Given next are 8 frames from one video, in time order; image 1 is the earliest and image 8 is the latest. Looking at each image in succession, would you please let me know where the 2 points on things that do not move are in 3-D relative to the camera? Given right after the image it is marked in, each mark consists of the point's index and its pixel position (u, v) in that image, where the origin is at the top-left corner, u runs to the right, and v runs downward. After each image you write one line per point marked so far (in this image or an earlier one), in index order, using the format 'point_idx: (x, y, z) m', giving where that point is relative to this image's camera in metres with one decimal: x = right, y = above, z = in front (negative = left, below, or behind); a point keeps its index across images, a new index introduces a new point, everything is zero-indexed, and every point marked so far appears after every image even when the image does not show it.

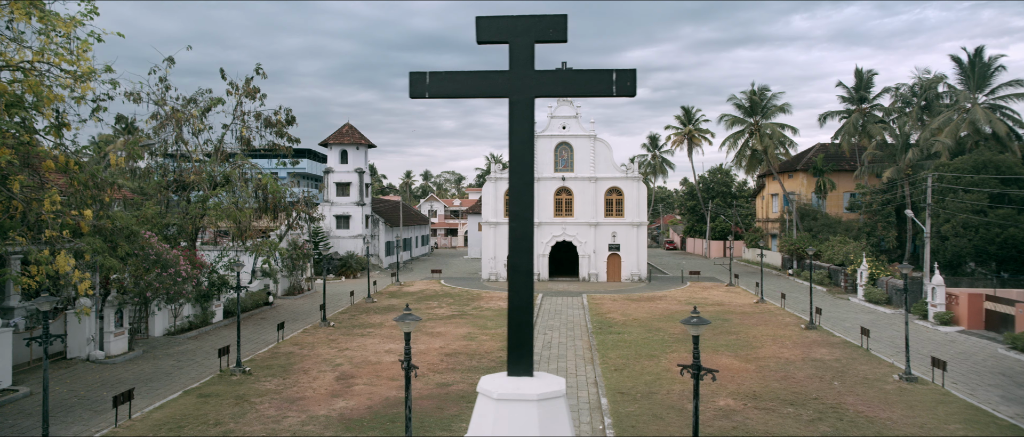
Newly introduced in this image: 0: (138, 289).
0: (-8.6, -1.6, +14.8) m
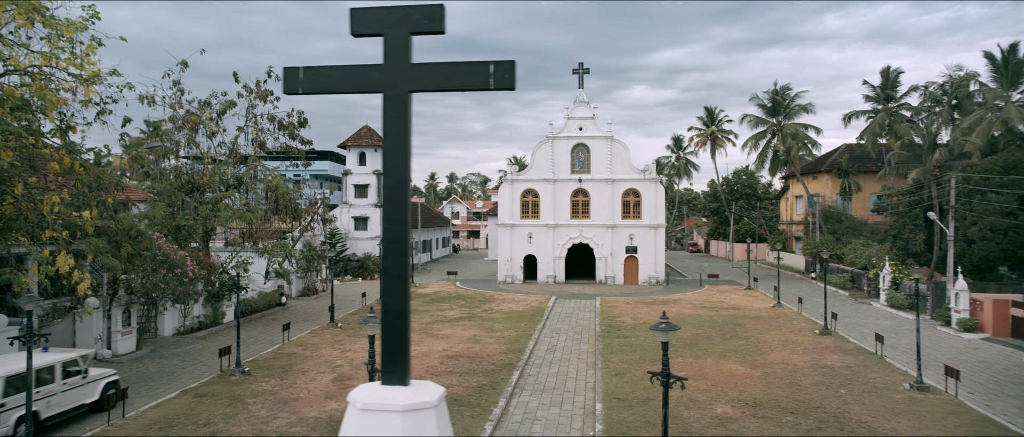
0: (-8.6, -1.6, +15.0) m
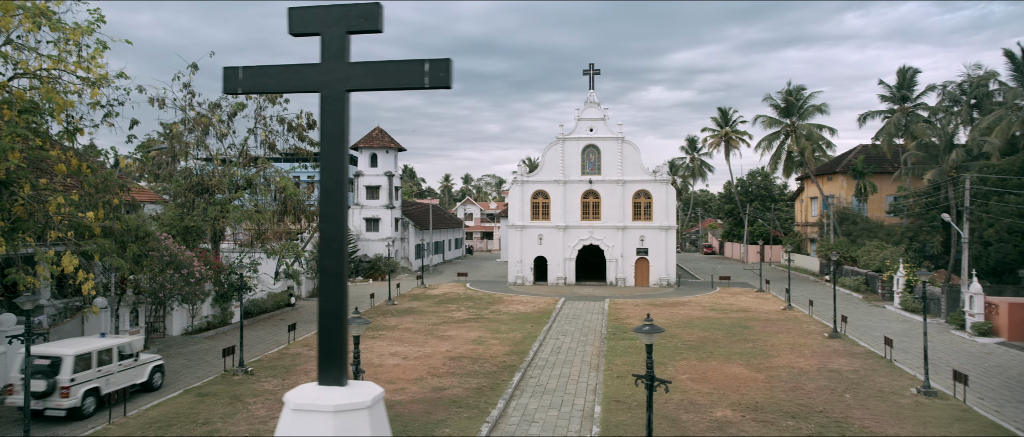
0: (-8.5, -1.6, +15.2) m
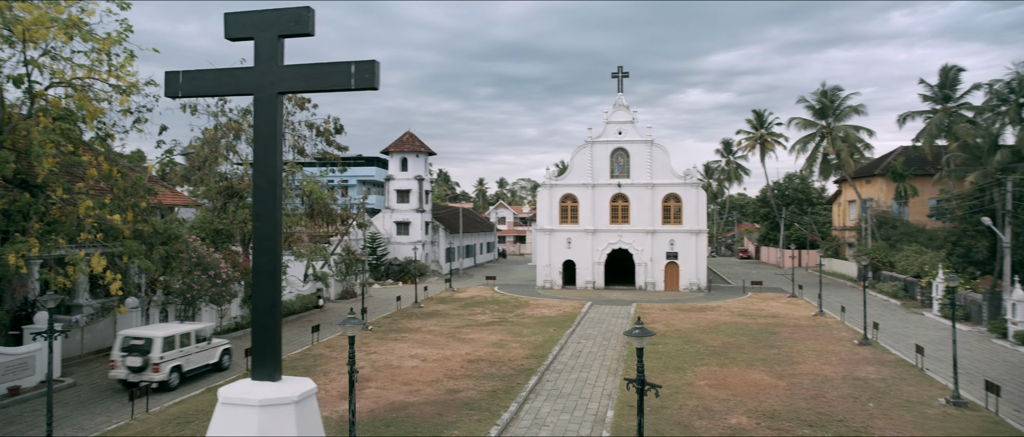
0: (-8.0, -1.7, +15.6) m
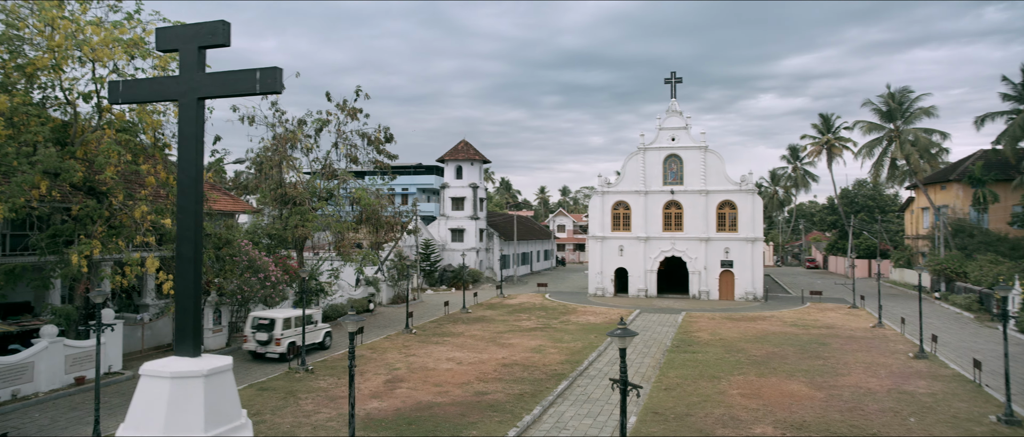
0: (-7.1, -1.9, +16.5) m
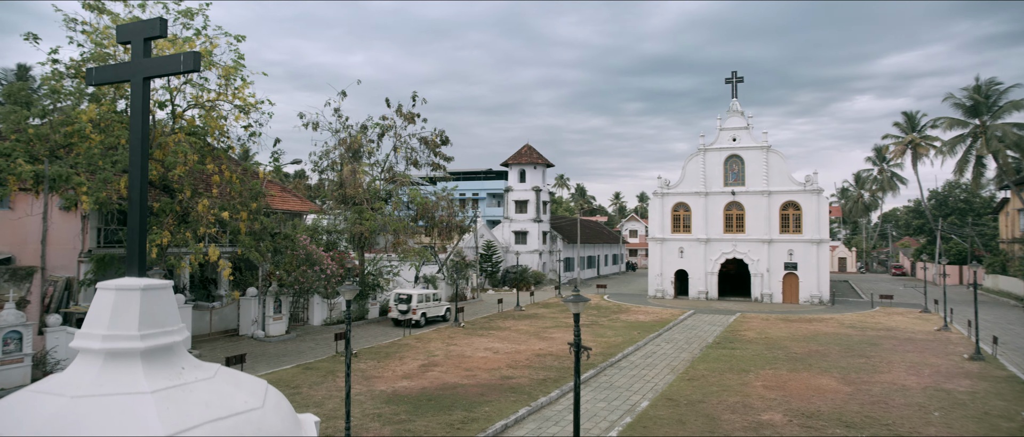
0: (-6.1, -1.8, +17.9) m
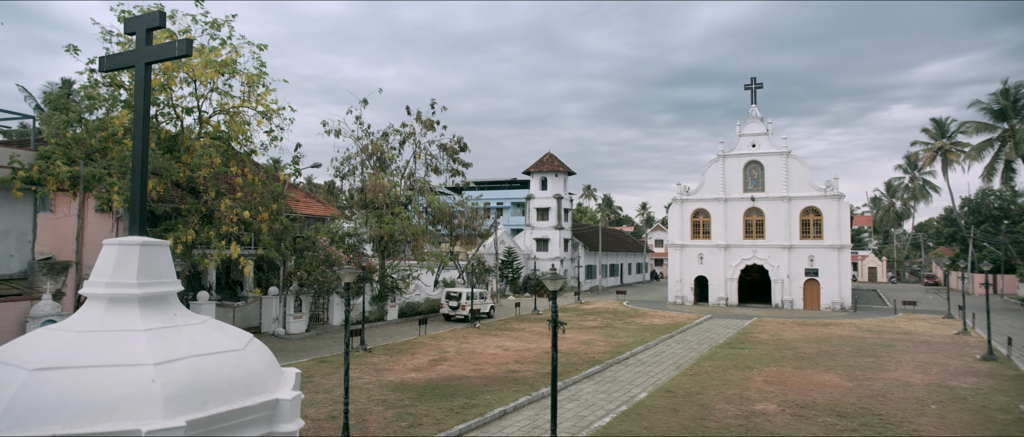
0: (-5.8, -1.8, +18.6) m
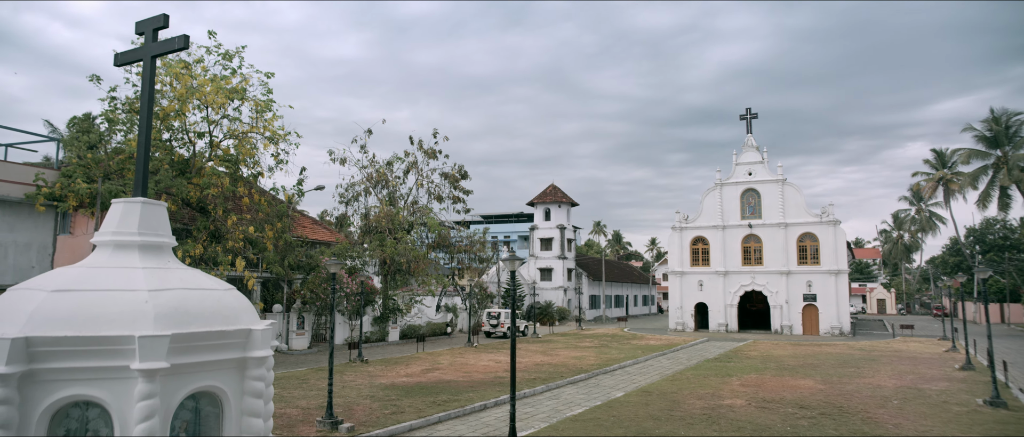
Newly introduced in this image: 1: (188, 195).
0: (-5.9, -2.4, +19.4) m
1: (-7.9, +0.6, +15.7) m
